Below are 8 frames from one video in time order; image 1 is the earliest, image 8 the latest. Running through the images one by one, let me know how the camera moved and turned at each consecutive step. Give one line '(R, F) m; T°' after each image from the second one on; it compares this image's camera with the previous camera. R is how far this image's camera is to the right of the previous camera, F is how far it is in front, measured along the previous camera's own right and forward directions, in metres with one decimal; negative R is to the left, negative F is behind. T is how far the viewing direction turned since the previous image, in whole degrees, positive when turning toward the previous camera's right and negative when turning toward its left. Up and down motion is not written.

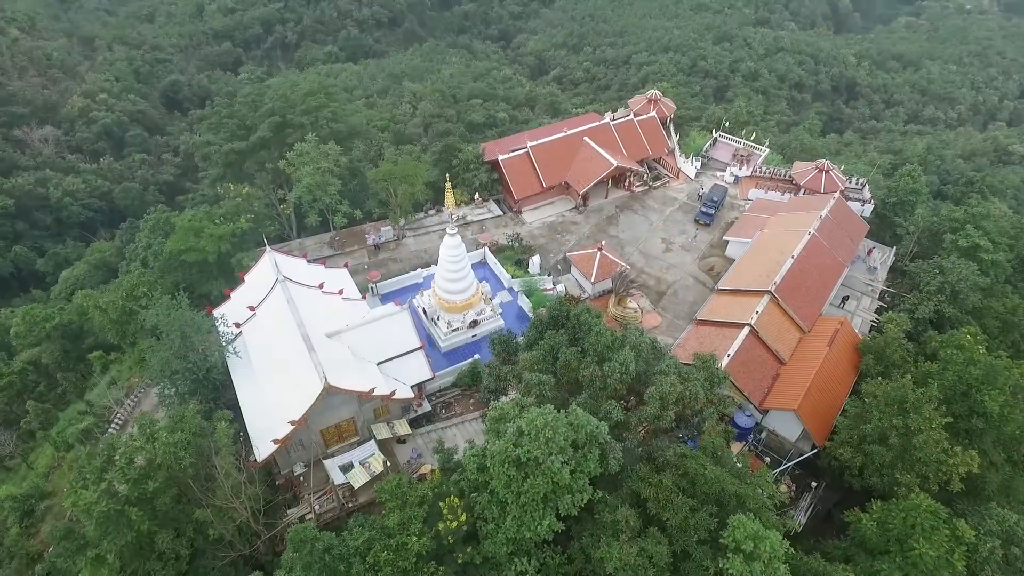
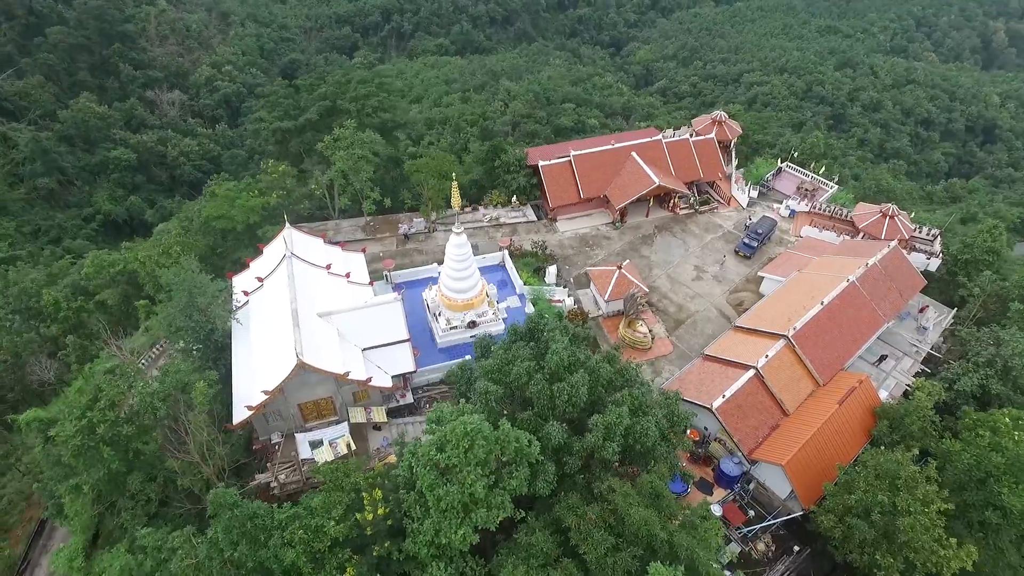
(+3.2, +0.4) m; -8°
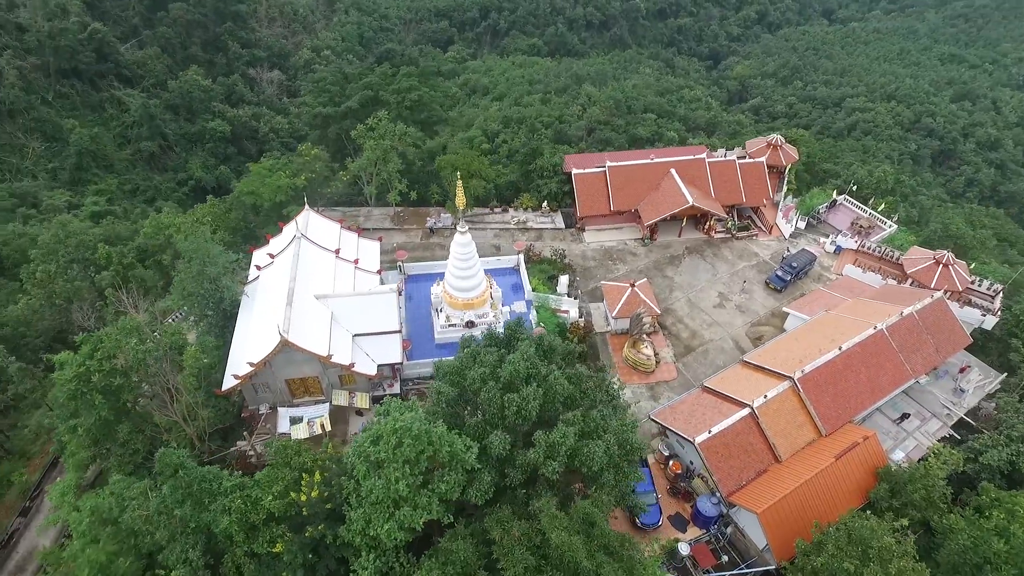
(+2.8, +0.3) m; -7°
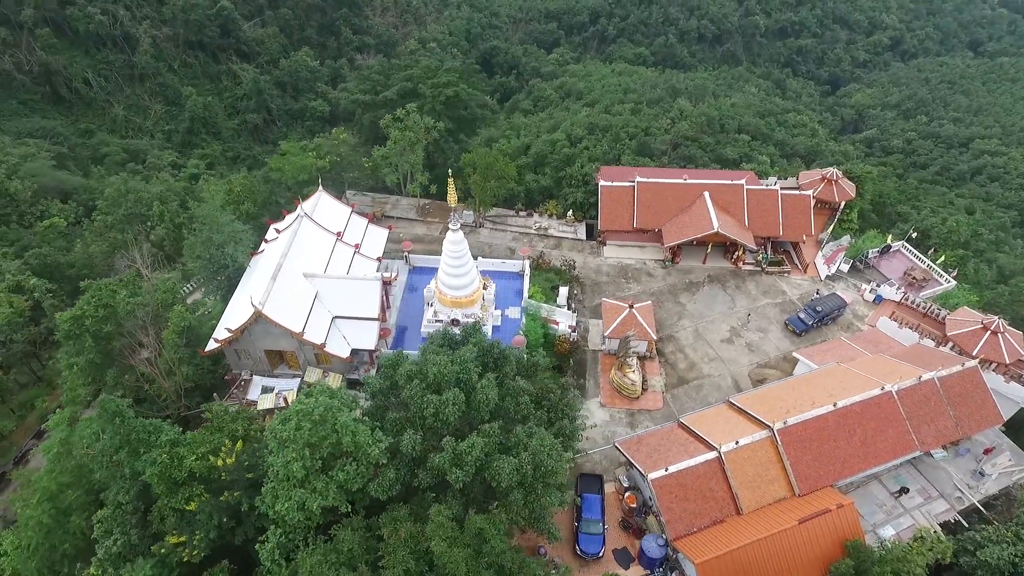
(+3.7, +0.5) m; -8°
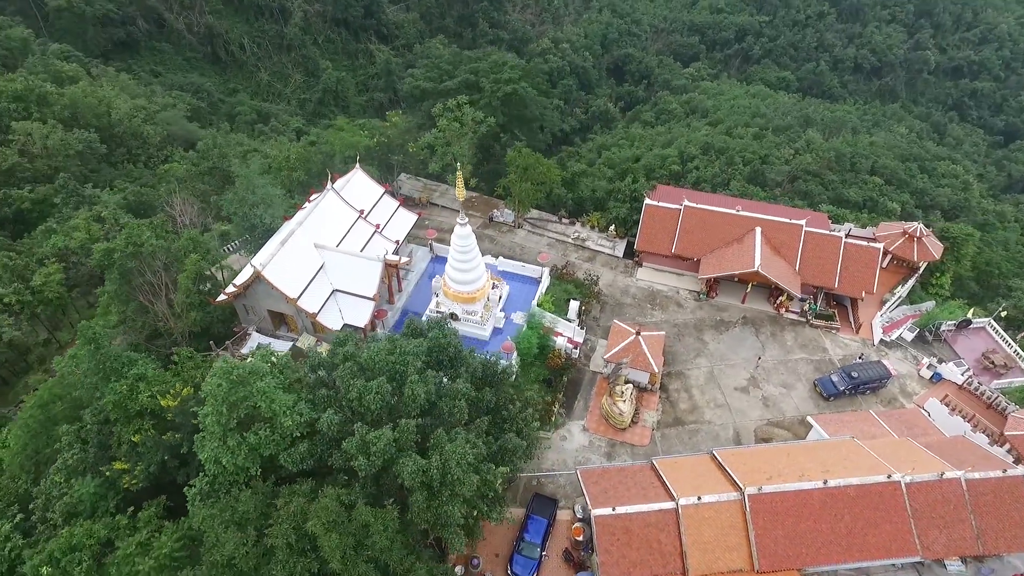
(+4.0, +0.8) m; -10°
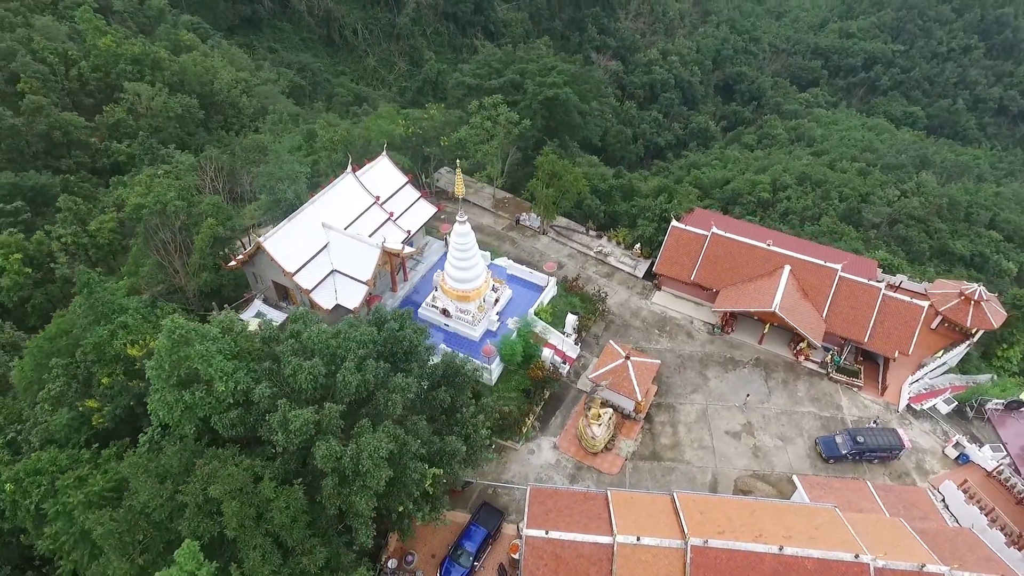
(+3.6, +0.6) m; -8°
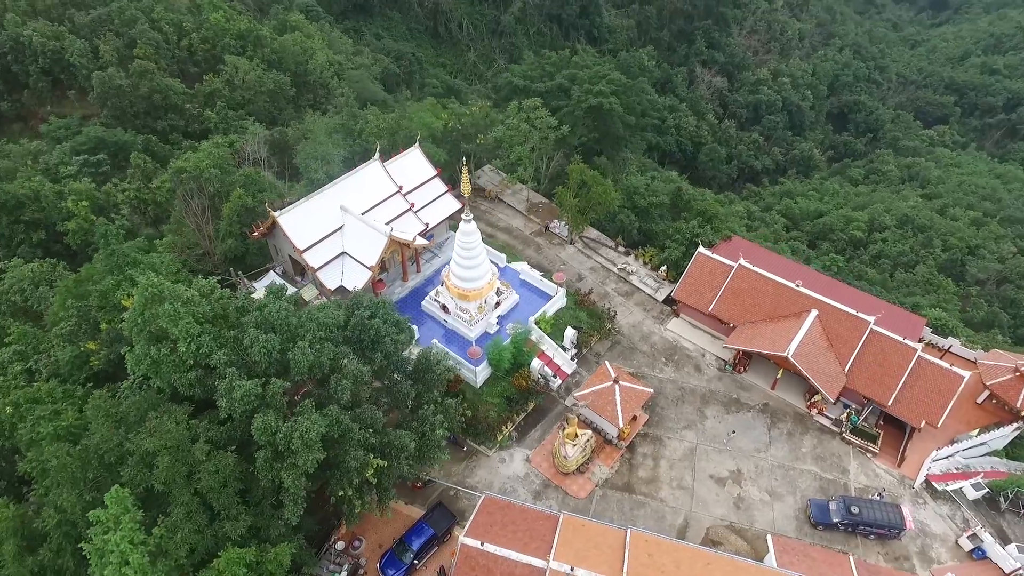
(+3.2, +0.5) m; -8°
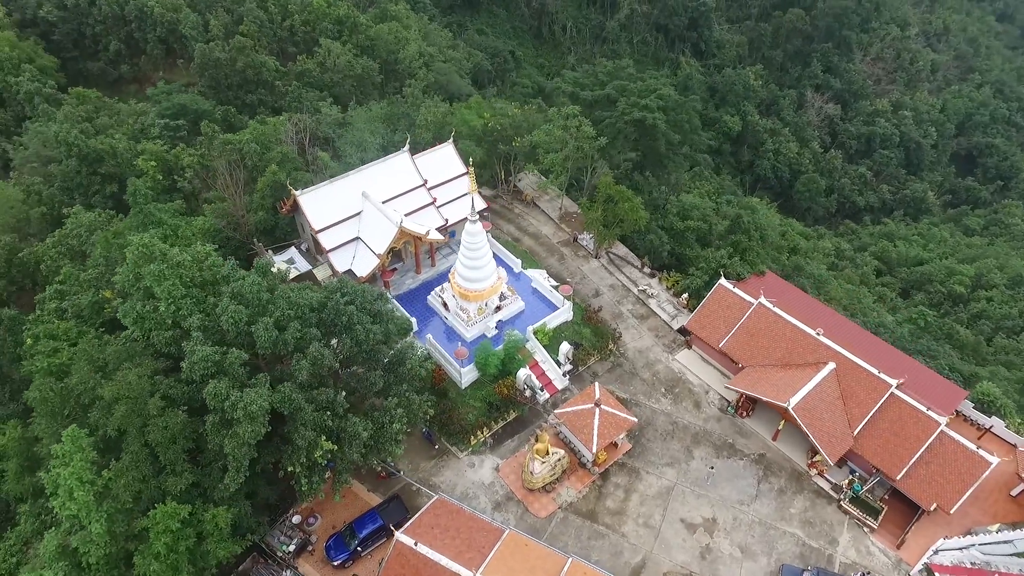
(+3.2, +0.5) m; -8°
